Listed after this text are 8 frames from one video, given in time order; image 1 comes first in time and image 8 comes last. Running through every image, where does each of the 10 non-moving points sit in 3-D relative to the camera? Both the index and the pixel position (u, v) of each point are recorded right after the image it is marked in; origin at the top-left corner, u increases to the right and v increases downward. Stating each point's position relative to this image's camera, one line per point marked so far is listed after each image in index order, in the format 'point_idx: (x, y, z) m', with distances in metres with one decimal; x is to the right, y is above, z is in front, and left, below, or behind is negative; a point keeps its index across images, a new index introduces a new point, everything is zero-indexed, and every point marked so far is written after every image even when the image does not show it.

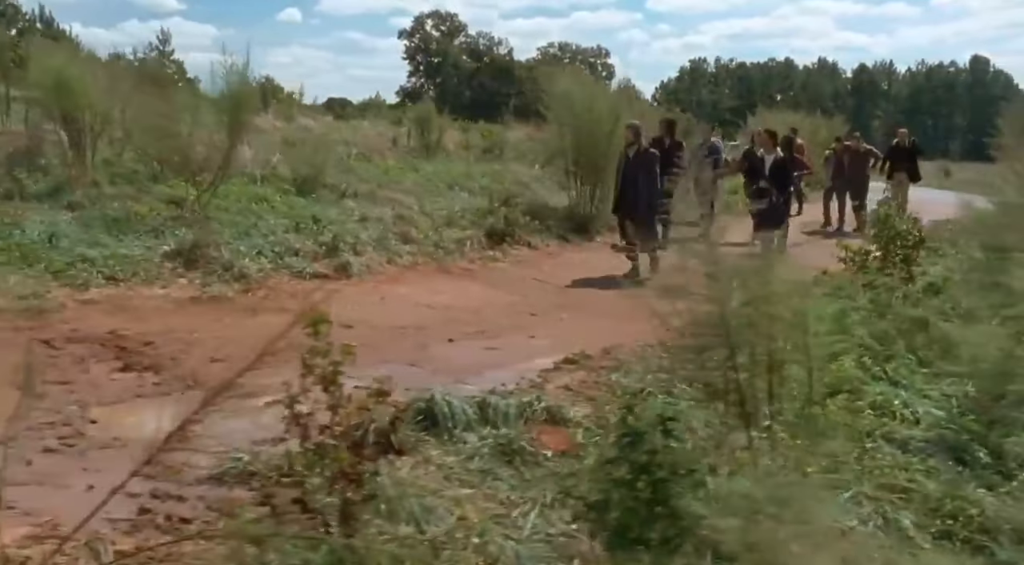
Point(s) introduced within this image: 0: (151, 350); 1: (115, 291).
0: (-2.5, -0.5, +6.4) m
1: (-3.3, -0.1, +7.6) m
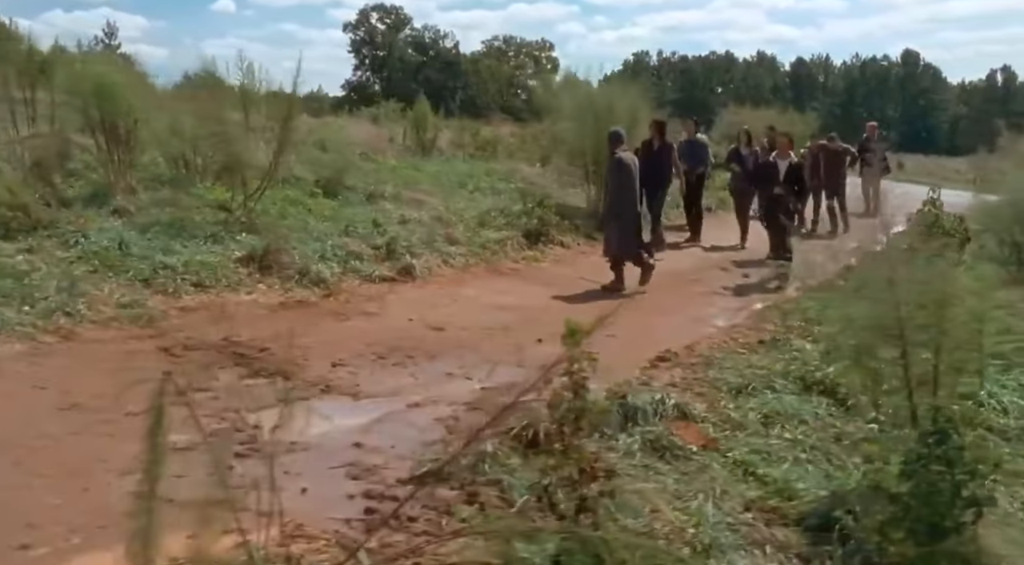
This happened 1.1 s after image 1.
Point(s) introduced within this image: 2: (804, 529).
0: (-1.7, -0.5, +6.6) m
1: (-2.5, -0.1, +7.7) m
2: (+1.4, -1.2, +4.5) m
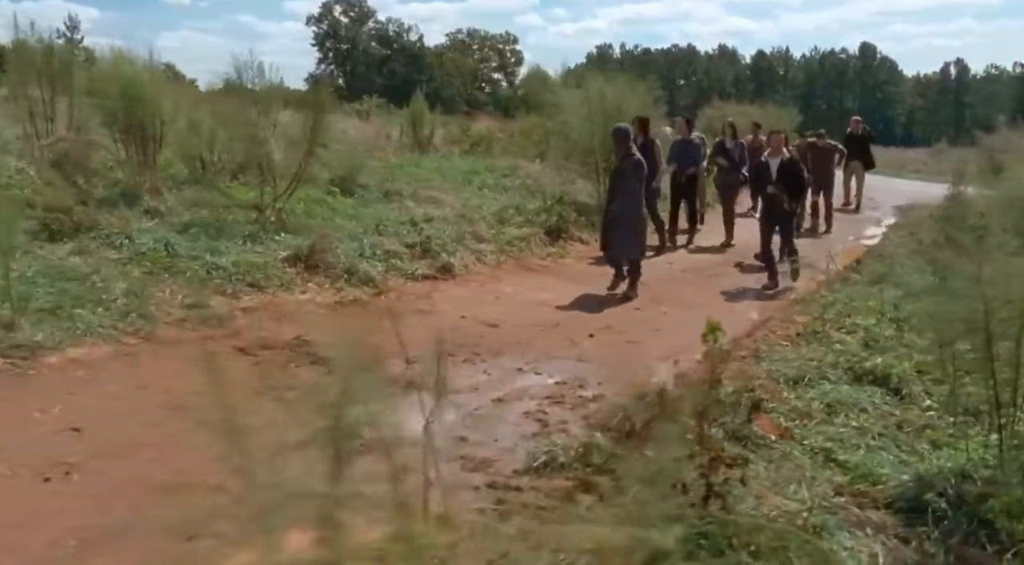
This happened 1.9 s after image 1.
0: (-1.2, -0.5, +6.8) m
1: (-2.1, -0.1, +7.9) m
2: (+2.0, -1.2, +4.8) m
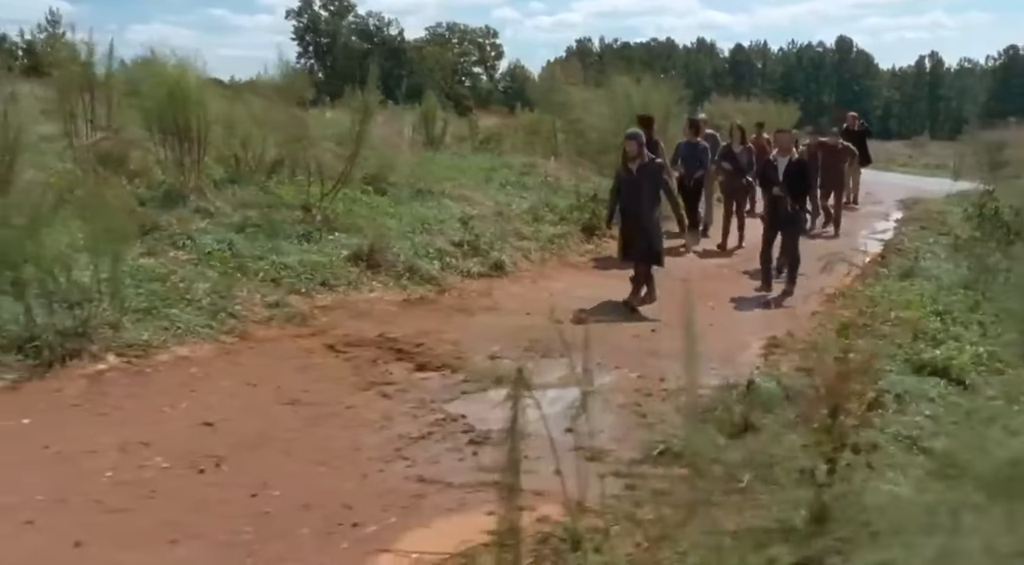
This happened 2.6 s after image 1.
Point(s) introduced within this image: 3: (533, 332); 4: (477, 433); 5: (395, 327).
0: (-0.6, -0.5, +7.0) m
1: (-1.5, -0.1, +8.1) m
2: (+2.6, -1.2, +5.1) m
3: (+0.2, -0.4, +7.8) m
4: (-0.2, -0.9, +5.4) m
5: (-1.0, -0.4, +7.5) m
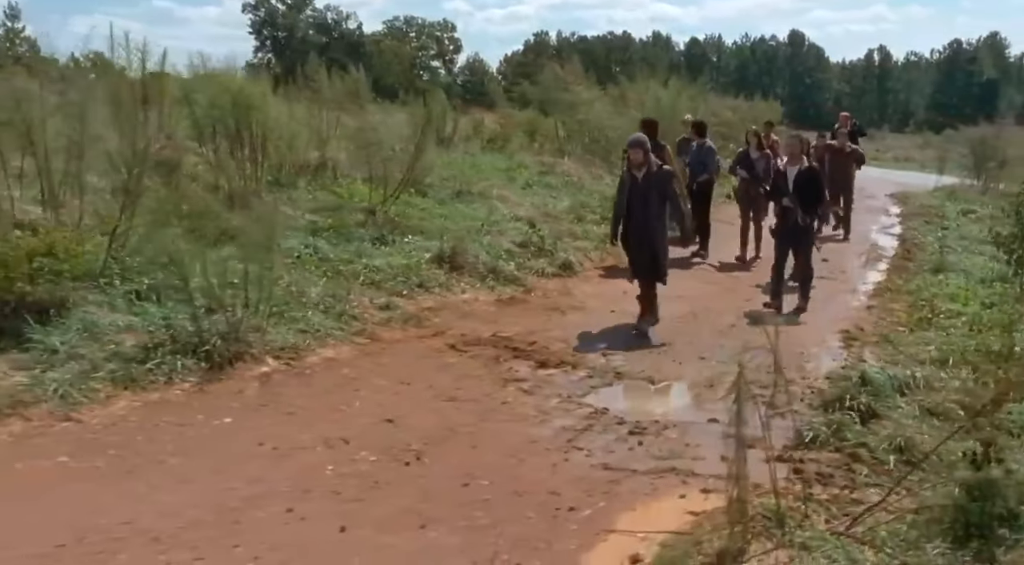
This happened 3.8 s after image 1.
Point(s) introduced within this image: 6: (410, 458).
0: (+0.3, -0.5, +7.4) m
1: (-0.7, -0.1, +8.5) m
2: (+3.6, -1.1, +5.6) m
3: (+1.0, -0.4, +8.2) m
4: (+0.8, -0.9, +5.8) m
5: (-0.1, -0.4, +7.9) m
6: (-0.6, -1.0, +5.1) m
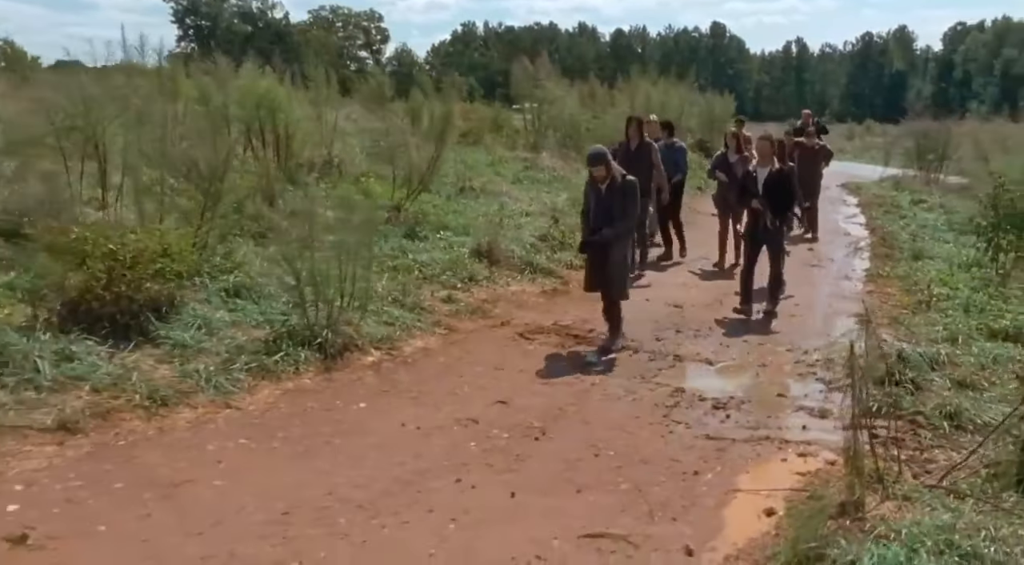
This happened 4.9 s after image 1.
0: (+0.8, -0.5, +8.1) m
1: (-0.2, -0.1, +9.0) m
2: (+4.3, -1.0, +6.5) m
3: (+1.5, -0.3, +8.9) m
4: (+1.4, -0.8, +6.5) m
5: (+0.4, -0.3, +8.5) m
6: (+0.2, -0.9, +5.7) m
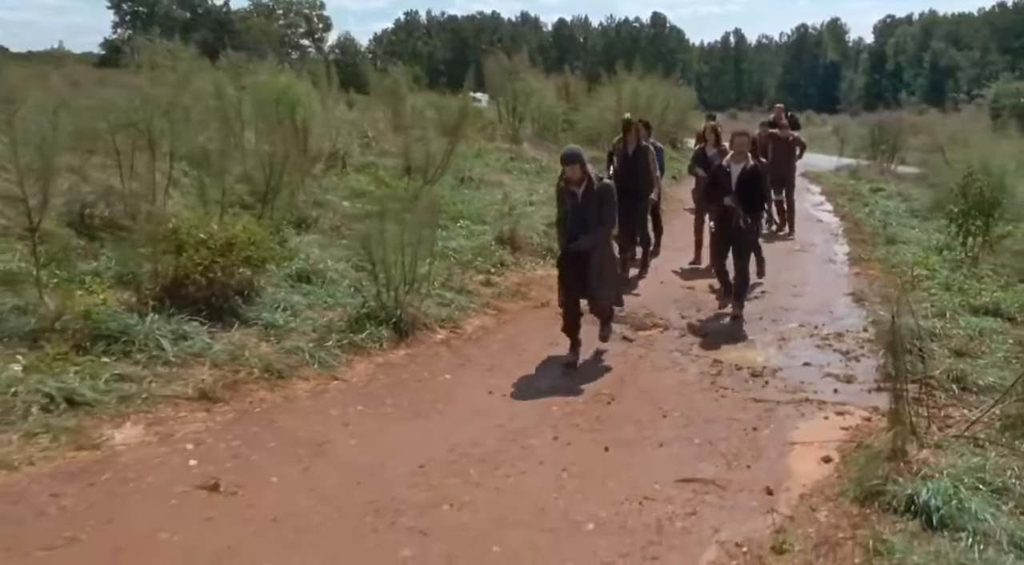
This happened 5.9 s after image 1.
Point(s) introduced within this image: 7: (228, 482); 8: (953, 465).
0: (+1.2, -0.3, +8.8) m
1: (+0.1, +0.1, +9.7) m
2: (+4.7, -0.9, +7.4) m
3: (+1.8, -0.2, +9.7) m
4: (+1.9, -0.7, +7.3) m
5: (+0.7, -0.1, +9.2) m
6: (+0.7, -0.8, +6.3) m
7: (-1.4, -1.0, +4.5) m
8: (+2.5, -1.1, +5.4) m
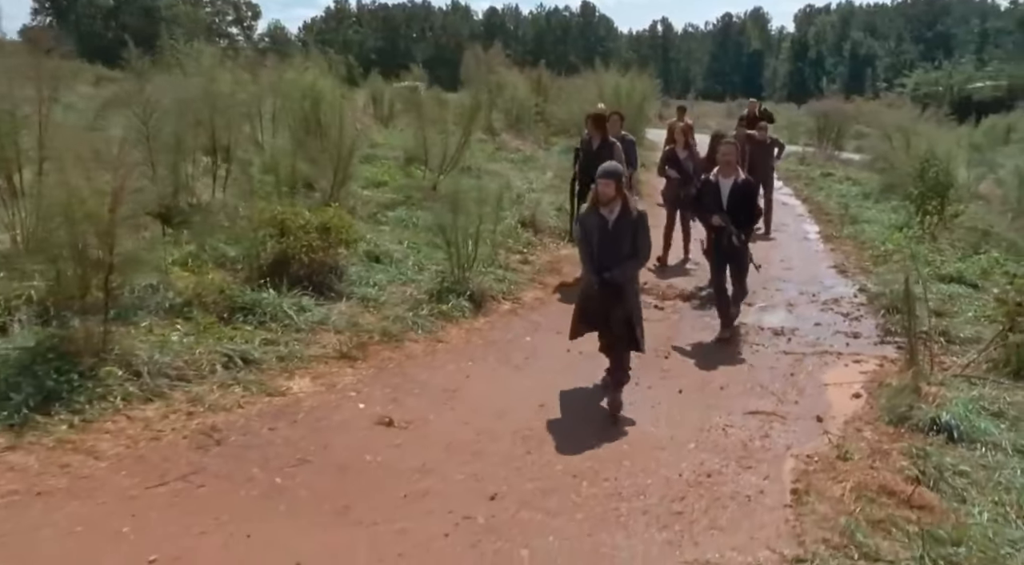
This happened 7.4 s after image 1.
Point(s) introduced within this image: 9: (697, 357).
0: (+1.6, -0.1, +9.9) m
1: (+0.4, +0.3, +10.7) m
2: (+5.2, -0.6, +8.8) m
3: (+2.1, +0.1, +10.8) m
4: (+2.4, -0.4, +8.4) m
5: (+1.1, +0.1, +10.3) m
6: (+1.2, -0.6, +7.5) m
7: (-0.7, -0.8, +5.5) m
8: (+3.2, -0.8, +6.6) m
9: (+1.5, -0.6, +7.5) m
